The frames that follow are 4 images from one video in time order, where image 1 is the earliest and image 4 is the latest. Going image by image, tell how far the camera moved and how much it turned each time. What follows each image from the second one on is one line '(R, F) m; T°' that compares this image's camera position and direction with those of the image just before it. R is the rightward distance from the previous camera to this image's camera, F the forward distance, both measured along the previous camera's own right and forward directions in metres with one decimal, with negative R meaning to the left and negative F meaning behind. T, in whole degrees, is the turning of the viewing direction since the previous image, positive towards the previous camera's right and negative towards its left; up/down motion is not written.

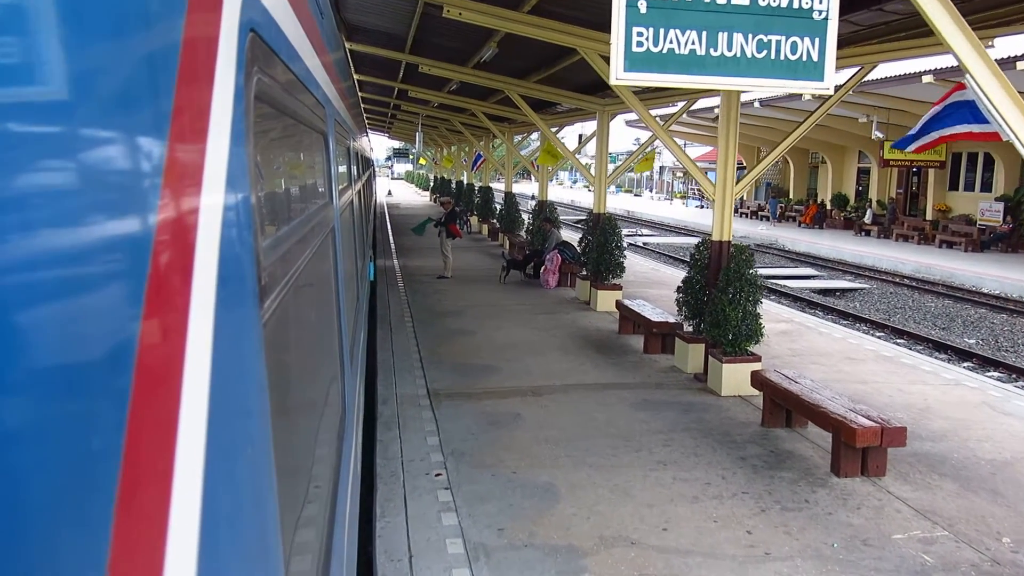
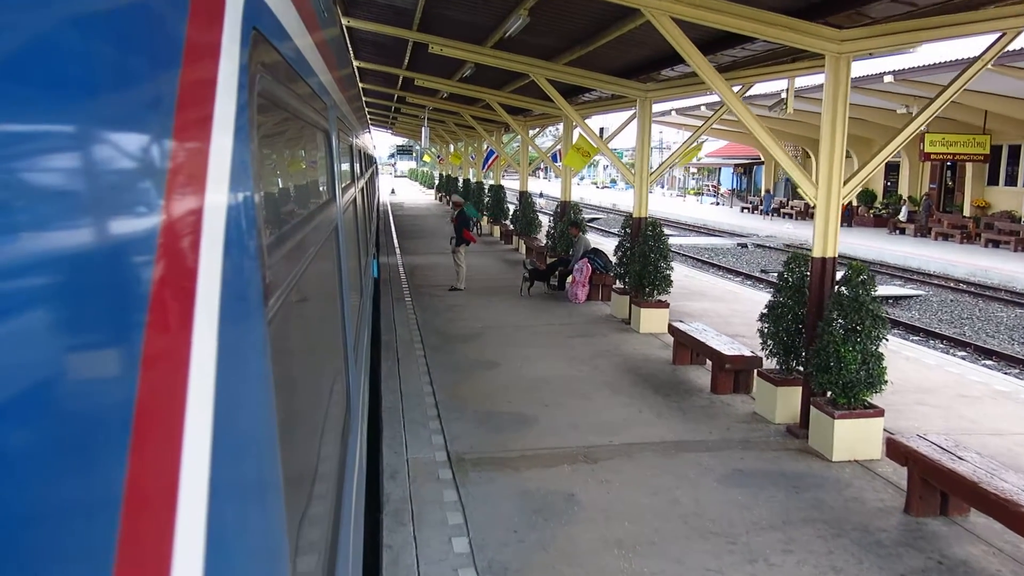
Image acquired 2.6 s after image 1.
(-0.2, +1.5) m; 0°
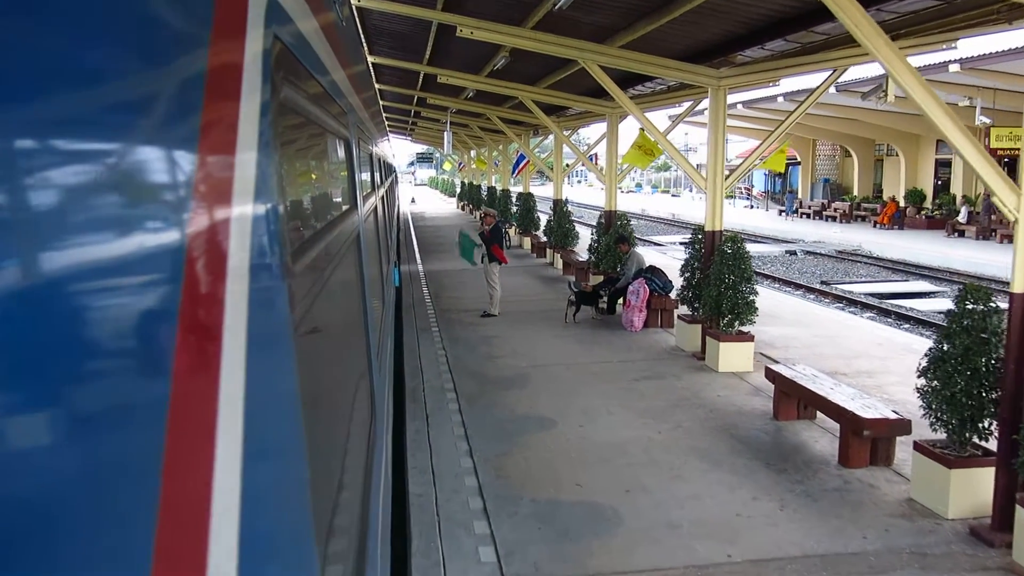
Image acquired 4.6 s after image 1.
(-0.2, +1.5) m; -1°
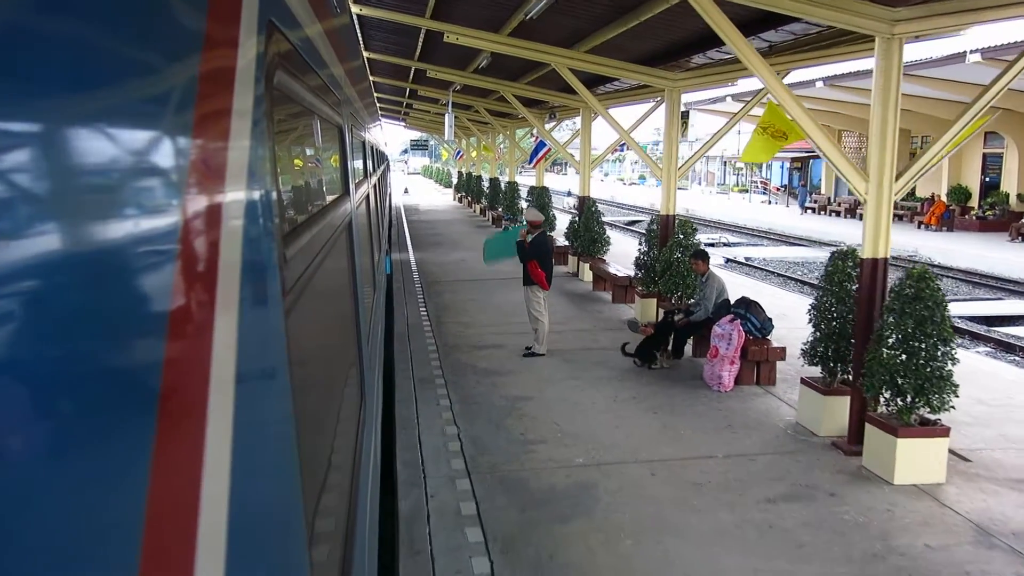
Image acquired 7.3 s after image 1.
(-0.2, +2.6) m; 0°
